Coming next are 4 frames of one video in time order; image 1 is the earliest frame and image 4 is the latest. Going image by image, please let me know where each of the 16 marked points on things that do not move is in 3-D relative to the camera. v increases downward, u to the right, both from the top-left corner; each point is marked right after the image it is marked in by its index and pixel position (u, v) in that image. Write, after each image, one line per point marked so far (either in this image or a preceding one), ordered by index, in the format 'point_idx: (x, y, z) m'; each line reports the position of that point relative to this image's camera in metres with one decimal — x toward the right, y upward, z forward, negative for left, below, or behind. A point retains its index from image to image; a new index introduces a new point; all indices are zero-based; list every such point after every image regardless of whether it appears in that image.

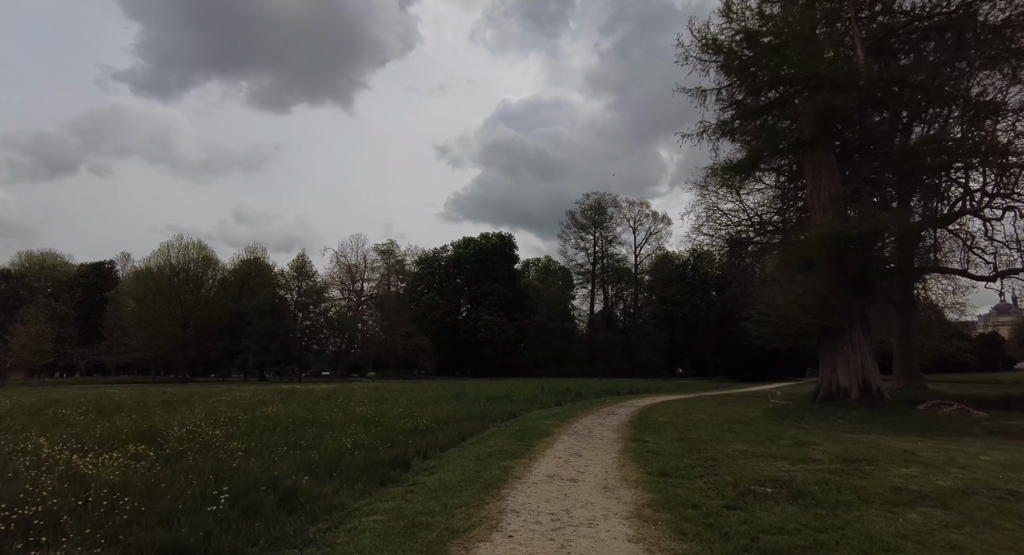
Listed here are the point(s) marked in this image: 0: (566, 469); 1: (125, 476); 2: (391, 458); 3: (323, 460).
0: (+0.8, -3.0, +9.2) m
1: (-4.0, -2.1, +6.1) m
2: (-1.9, -2.9, +9.4) m
3: (-2.8, -2.7, +8.7) m
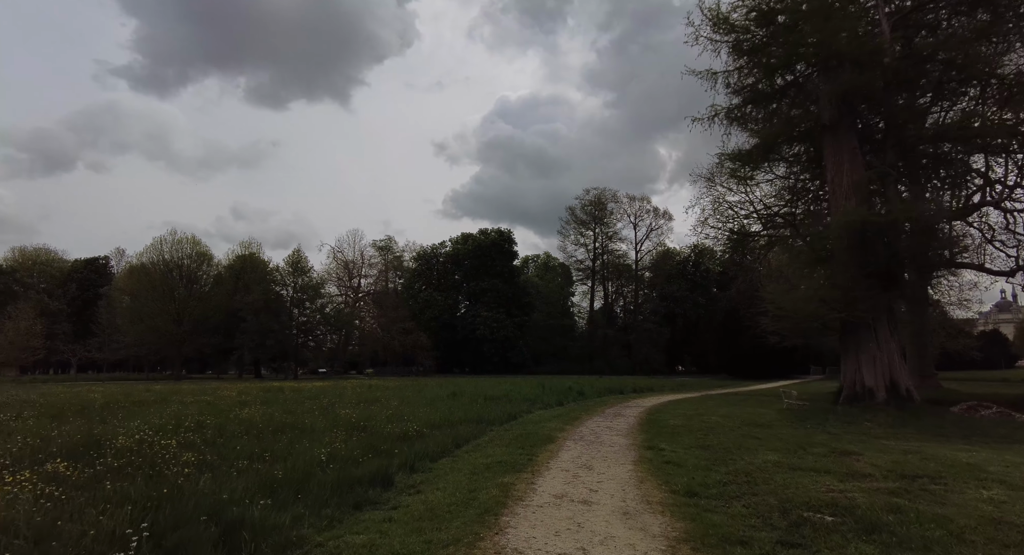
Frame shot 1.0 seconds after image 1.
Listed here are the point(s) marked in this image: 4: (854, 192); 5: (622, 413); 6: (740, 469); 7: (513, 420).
0: (+0.9, -2.8, +7.9) m
1: (-4.0, -1.9, +4.7) m
2: (-1.9, -2.7, +8.1) m
3: (-2.8, -2.5, +7.4) m
4: (+10.9, +2.7, +18.7) m
5: (+3.7, -4.6, +19.9) m
6: (+3.5, -2.9, +9.0) m
7: (0.0, -4.0, +16.5) m
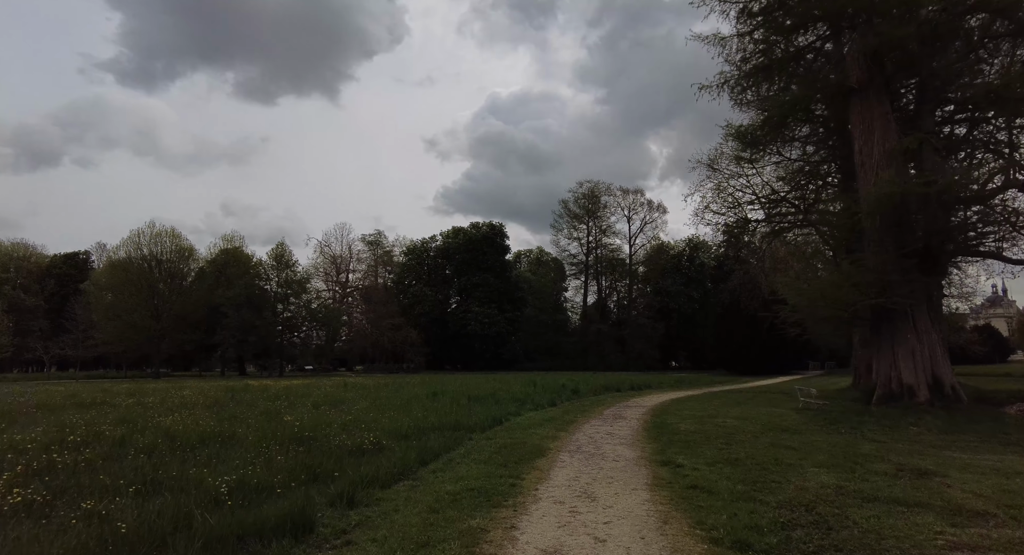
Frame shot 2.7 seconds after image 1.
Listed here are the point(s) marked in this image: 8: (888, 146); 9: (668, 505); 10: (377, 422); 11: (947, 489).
0: (+0.6, -2.4, +5.5) m
1: (-4.2, -1.5, +2.3) m
2: (-2.2, -2.3, +5.7) m
3: (-3.1, -2.1, +5.0) m
4: (+10.4, +3.2, +16.4) m
5: (+3.3, -4.1, +17.6) m
6: (+3.2, -2.5, +6.6) m
7: (-0.4, -3.5, +14.1) m
8: (+10.5, +3.7, +16.5) m
9: (+1.8, -2.6, +6.7) m
10: (-2.9, -3.1, +12.5) m
11: (+5.0, -2.4, +6.8) m
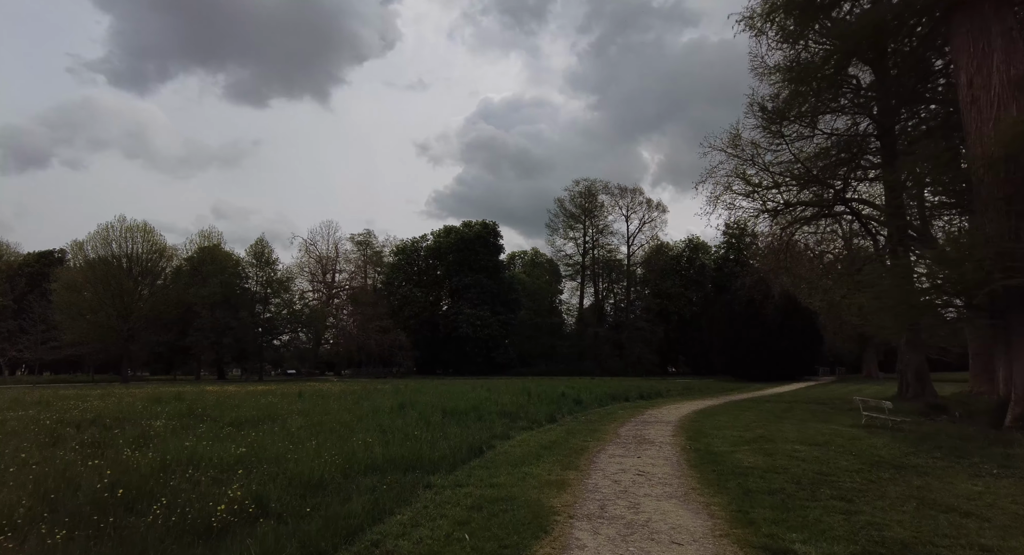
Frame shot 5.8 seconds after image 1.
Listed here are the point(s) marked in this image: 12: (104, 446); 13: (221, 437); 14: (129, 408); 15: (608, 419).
0: (+0.4, -1.7, +1.0) m
1: (-4.4, -0.8, -2.3) m
2: (-2.4, -1.6, +1.1) m
3: (-3.2, -1.4, +0.4) m
4: (+10.2, +3.7, +12.0) m
5: (+3.0, -3.5, +13.1) m
6: (+3.0, -1.9, +2.1) m
7: (-0.6, -2.9, +9.6) m
8: (+10.3, +4.2, +12.1) m
9: (+1.6, -1.9, +2.2) m
10: (-3.1, -2.5, +7.9) m
11: (+4.9, -1.8, +2.3) m
12: (-5.8, -2.4, +8.7) m
13: (-5.1, -2.7, +10.3) m
14: (-11.2, -3.7, +16.7) m
15: (+2.8, -4.0, +16.6) m
